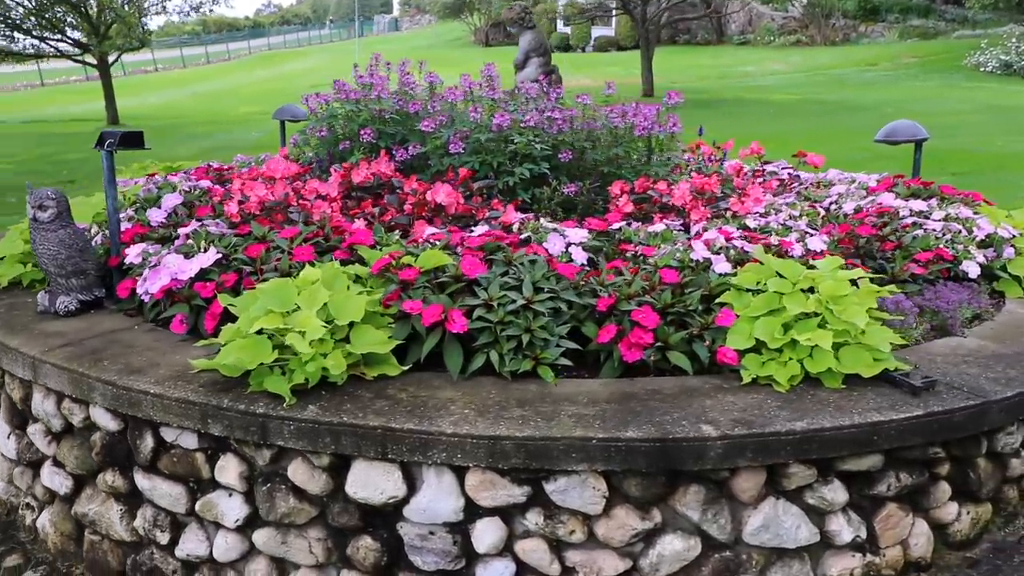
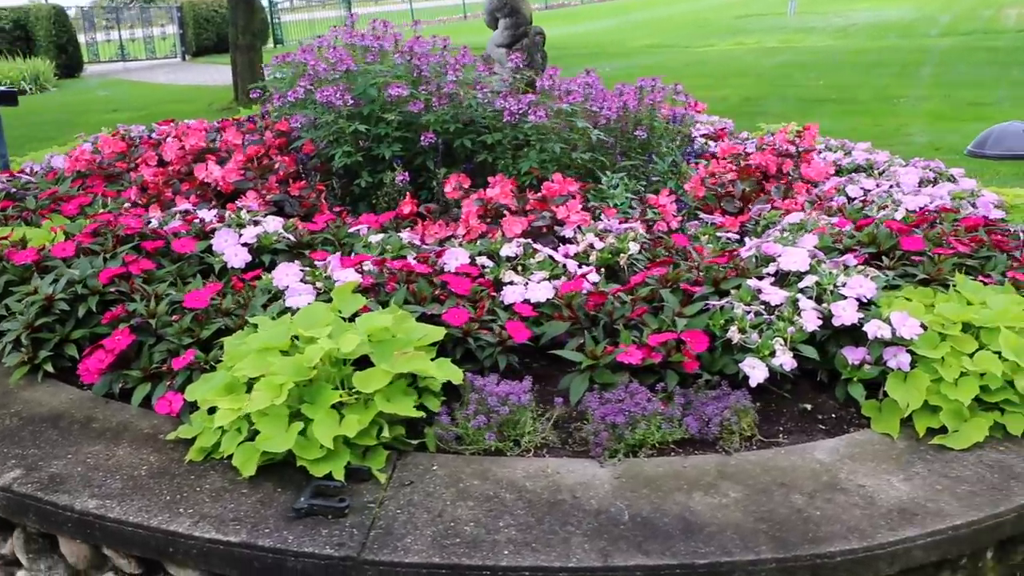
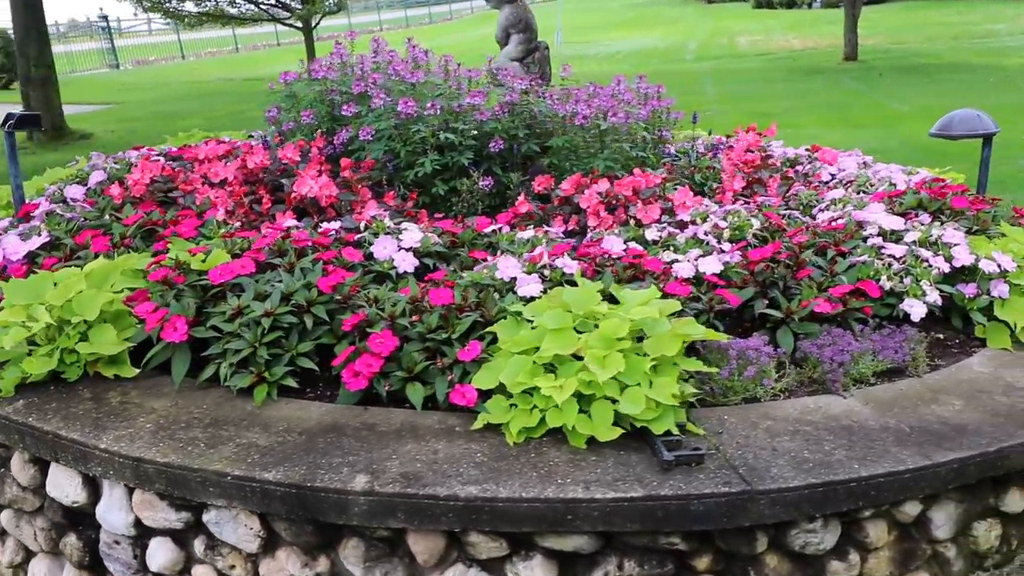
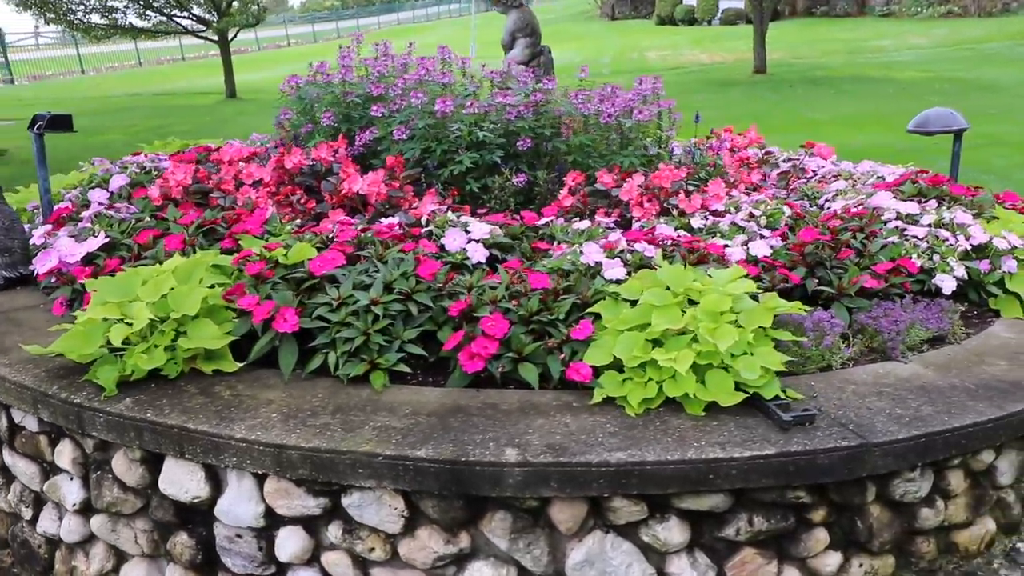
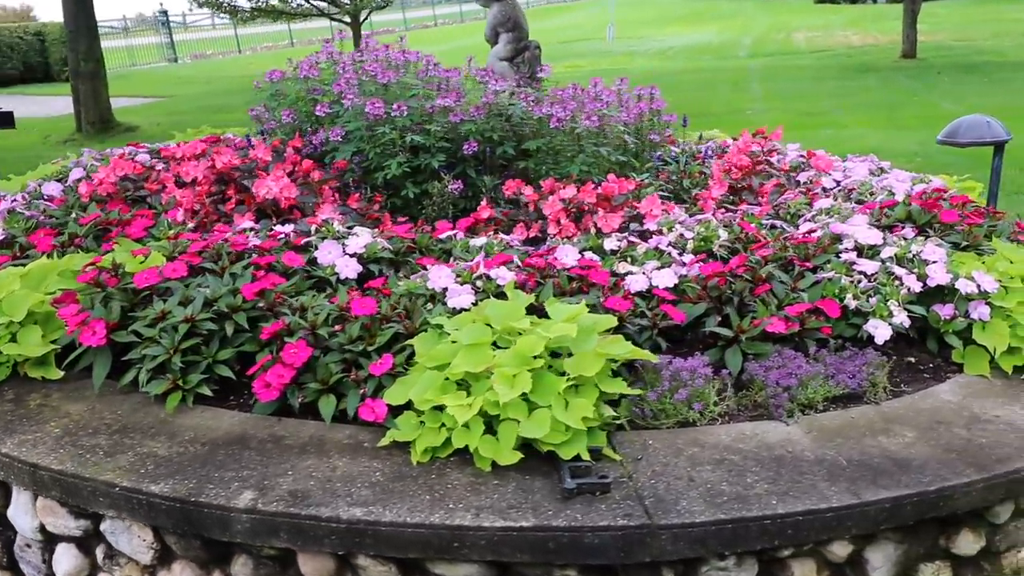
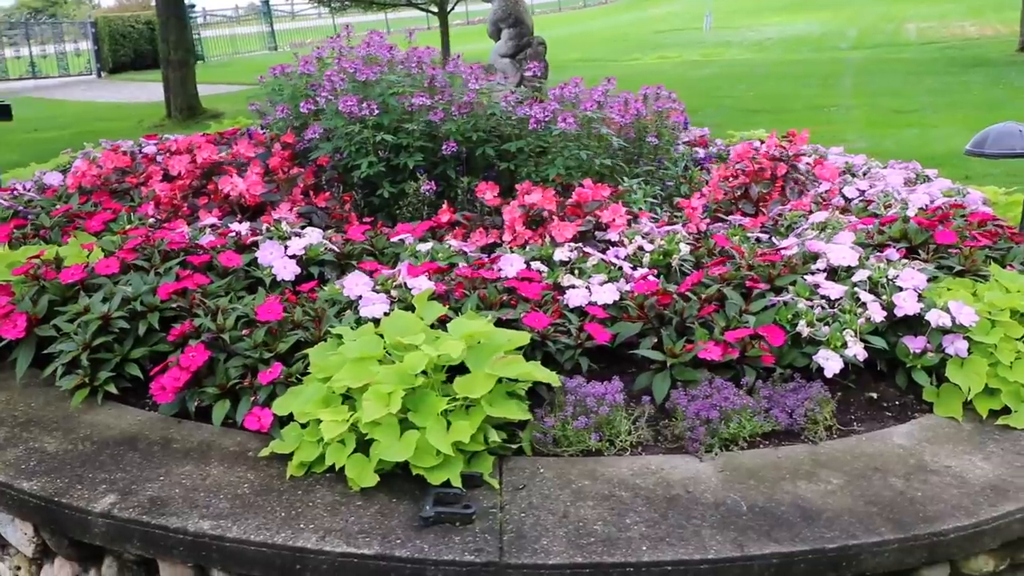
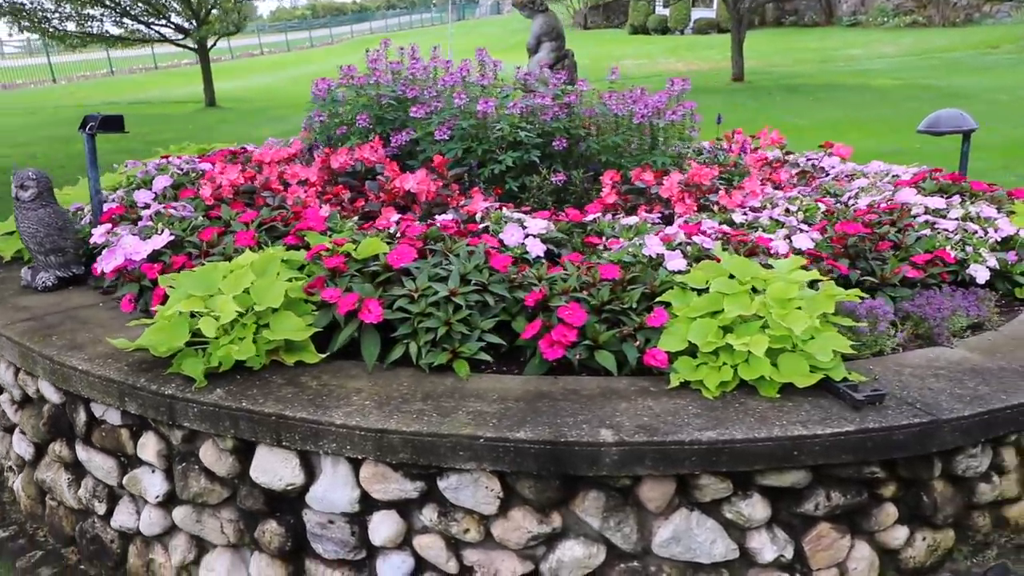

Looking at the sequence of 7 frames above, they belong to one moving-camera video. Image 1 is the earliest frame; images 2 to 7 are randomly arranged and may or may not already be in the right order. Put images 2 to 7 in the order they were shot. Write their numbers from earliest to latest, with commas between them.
7, 4, 3, 5, 6, 2
